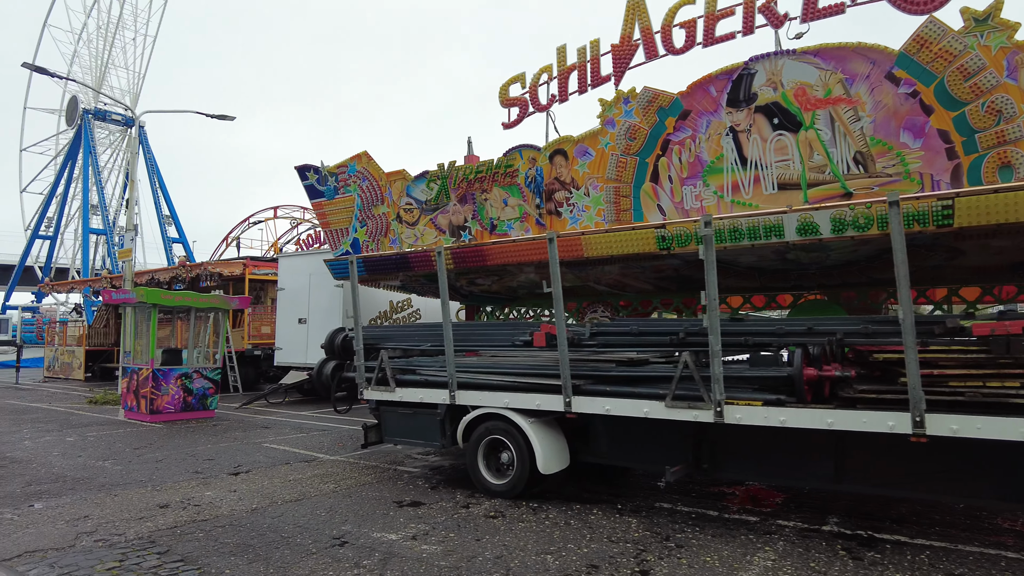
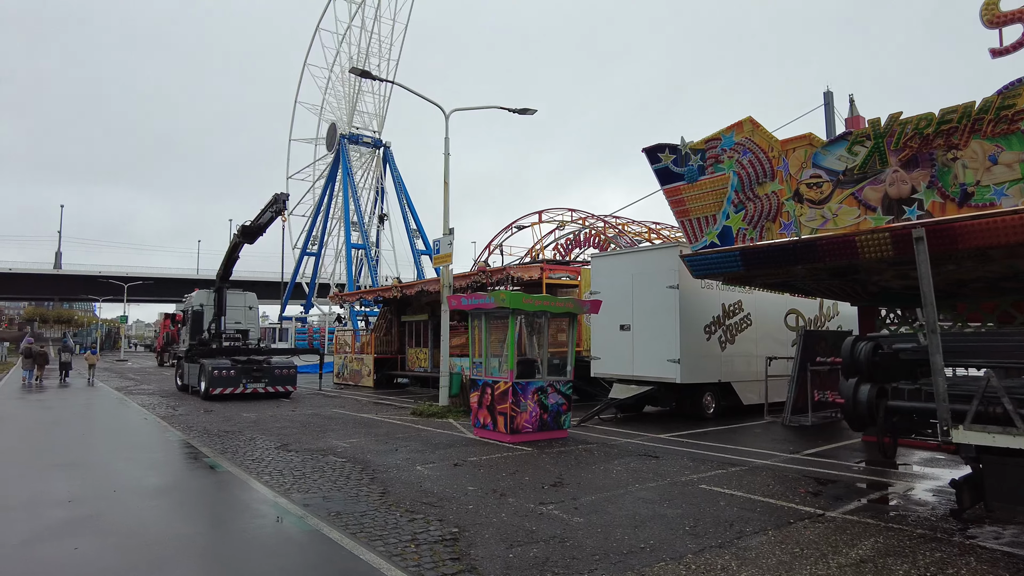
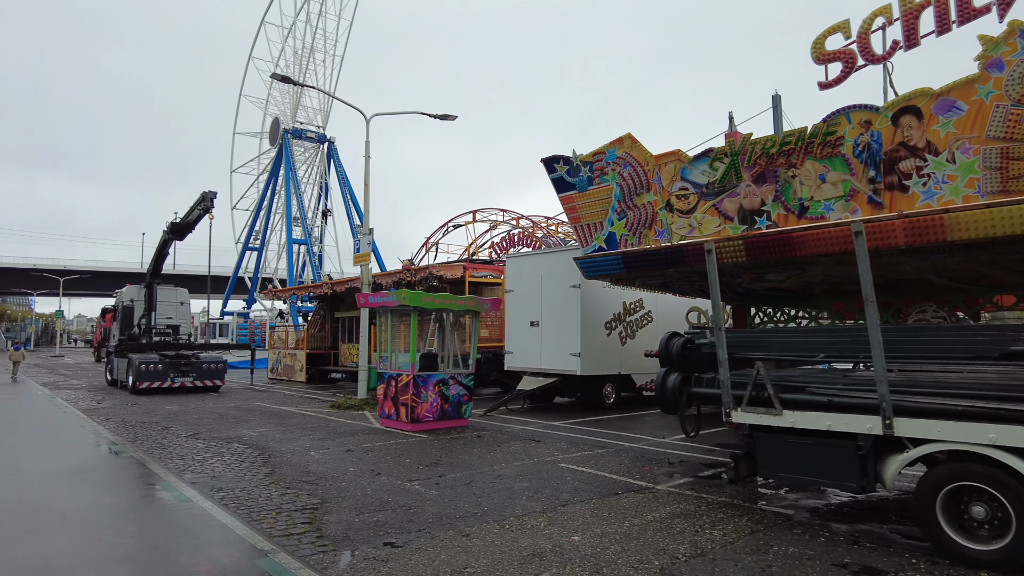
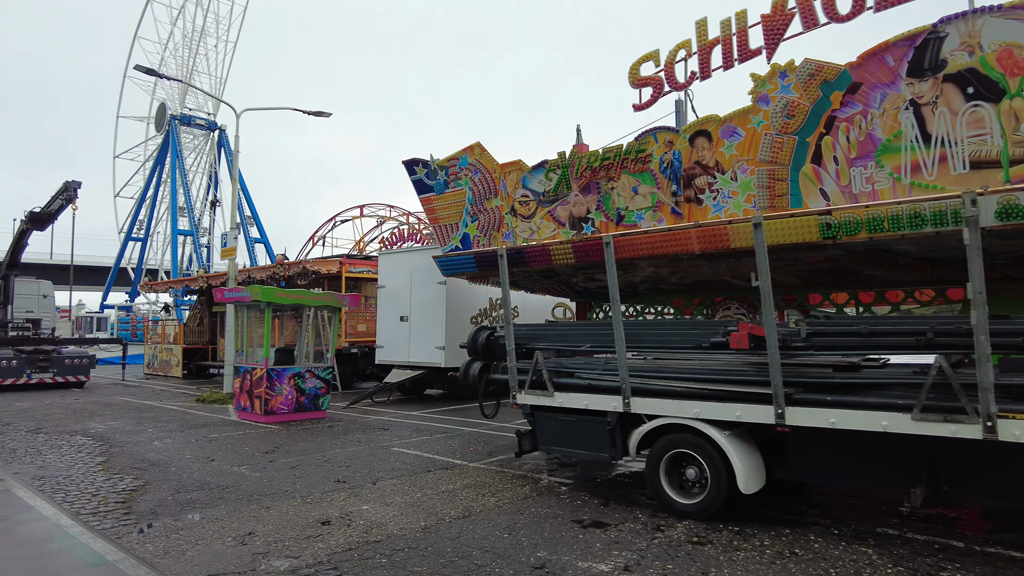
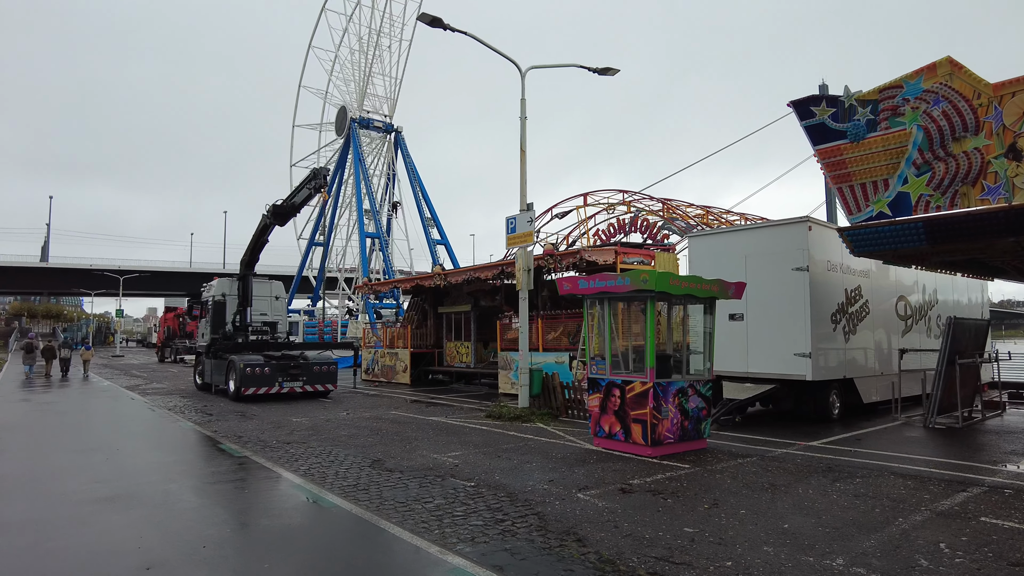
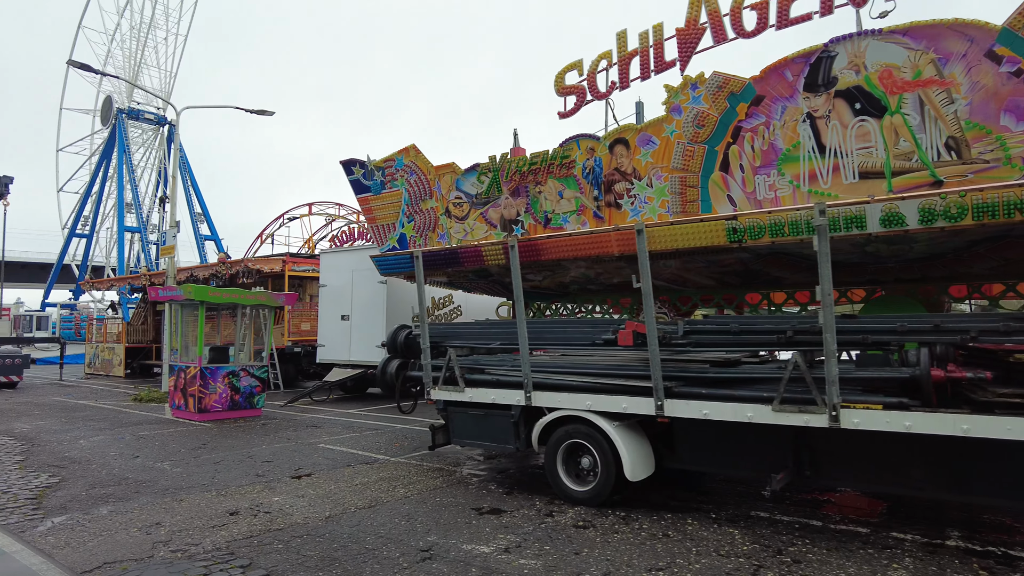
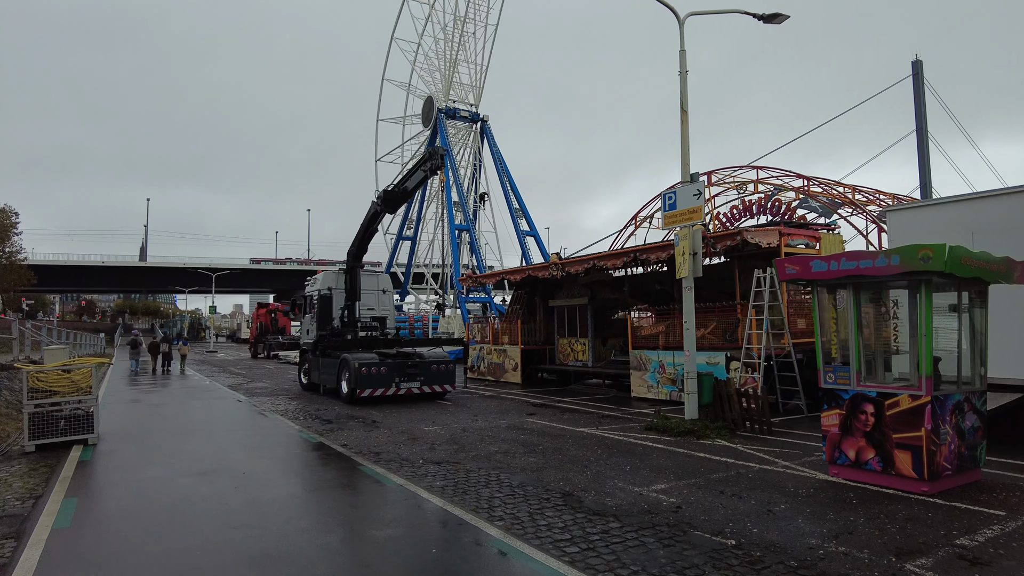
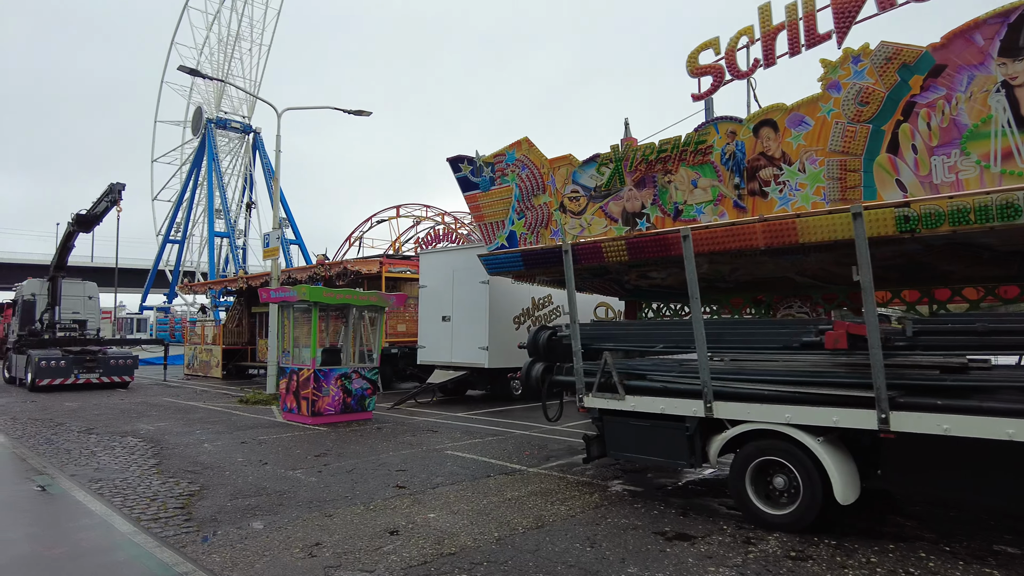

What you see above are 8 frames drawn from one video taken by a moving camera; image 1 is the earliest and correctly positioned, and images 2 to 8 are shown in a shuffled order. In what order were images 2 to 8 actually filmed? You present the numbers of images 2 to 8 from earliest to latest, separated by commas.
6, 4, 8, 3, 2, 5, 7
